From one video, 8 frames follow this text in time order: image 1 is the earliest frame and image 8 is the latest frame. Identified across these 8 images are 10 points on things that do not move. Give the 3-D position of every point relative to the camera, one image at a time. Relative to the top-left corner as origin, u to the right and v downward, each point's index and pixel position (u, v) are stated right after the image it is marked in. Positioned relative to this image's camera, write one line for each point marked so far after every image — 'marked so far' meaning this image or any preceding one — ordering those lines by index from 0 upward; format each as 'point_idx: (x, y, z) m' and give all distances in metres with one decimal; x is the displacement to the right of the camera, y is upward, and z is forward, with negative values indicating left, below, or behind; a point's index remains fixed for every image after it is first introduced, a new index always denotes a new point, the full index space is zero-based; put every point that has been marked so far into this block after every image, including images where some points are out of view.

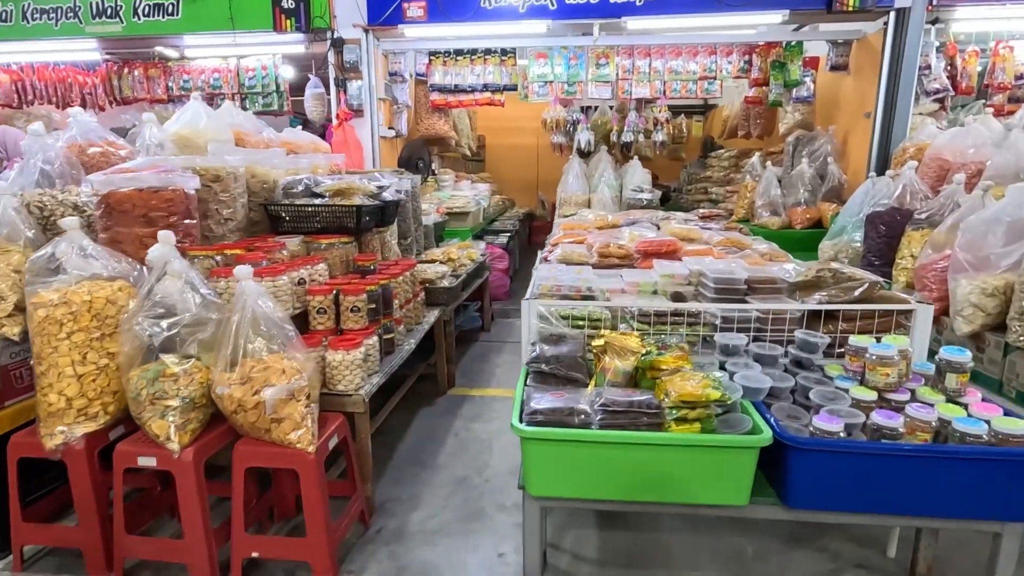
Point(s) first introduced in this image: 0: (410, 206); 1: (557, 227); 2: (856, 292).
0: (-0.6, +0.5, +3.3) m
1: (+0.2, +0.3, +2.9) m
2: (+1.0, 0.0, +1.6) m
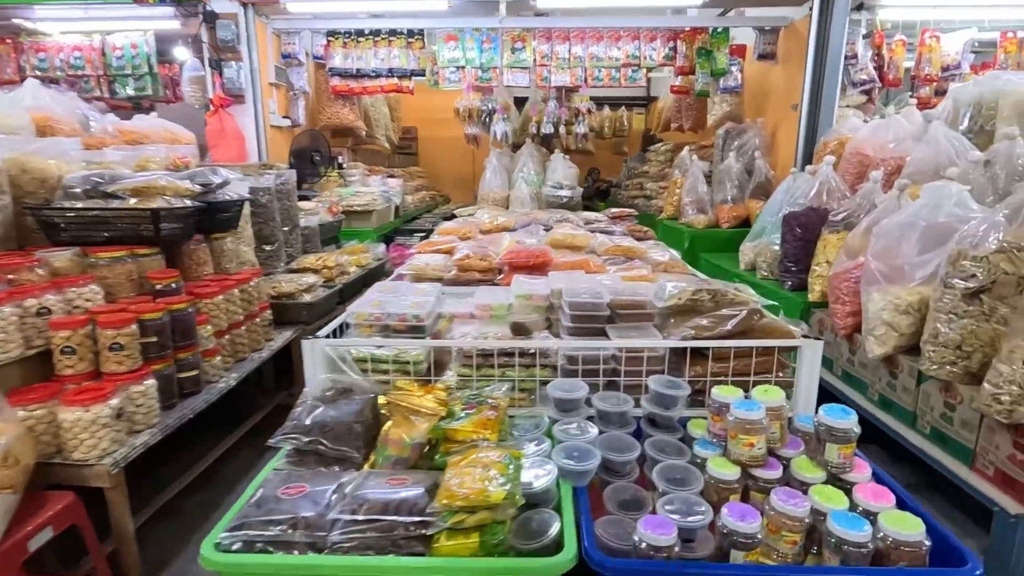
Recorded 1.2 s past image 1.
0: (-1.3, +0.4, +2.9) m
1: (-0.4, +0.3, +2.5) m
2: (+0.5, -0.1, +1.3) m
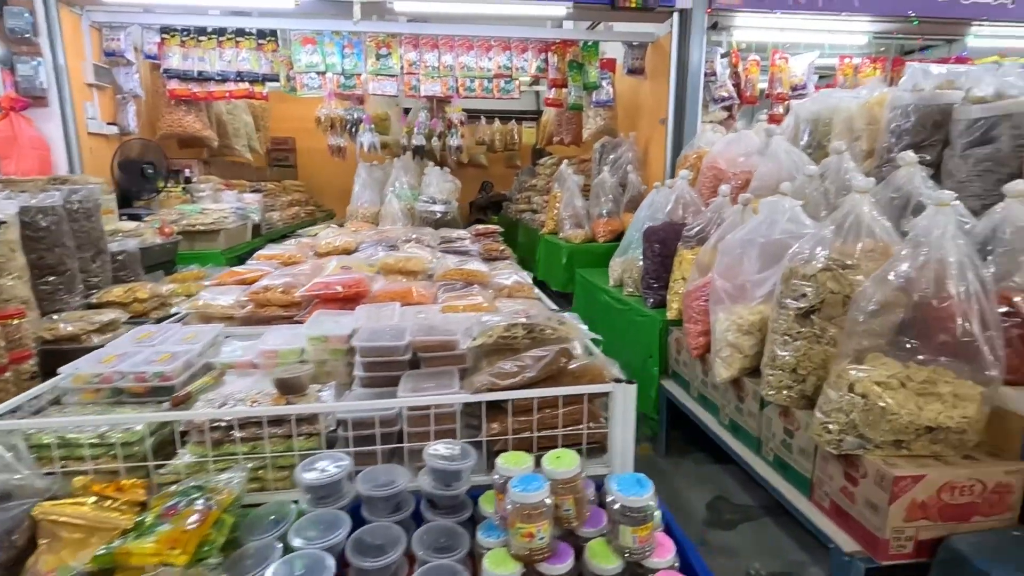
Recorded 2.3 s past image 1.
0: (-2.0, +0.3, +2.4) m
1: (-1.0, +0.1, +2.2) m
2: (0.0, -0.2, +1.1) m
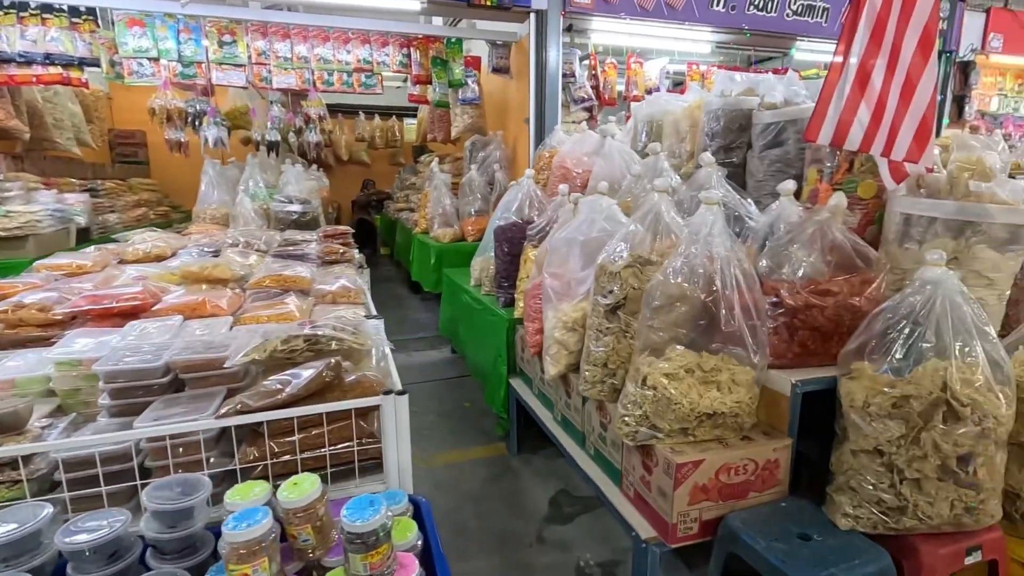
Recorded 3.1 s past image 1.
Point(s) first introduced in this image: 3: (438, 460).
0: (-2.6, +0.2, +1.9) m
1: (-1.6, +0.1, +1.9) m
2: (-0.4, -0.2, +1.0) m
3: (-0.3, -0.8, +2.4) m
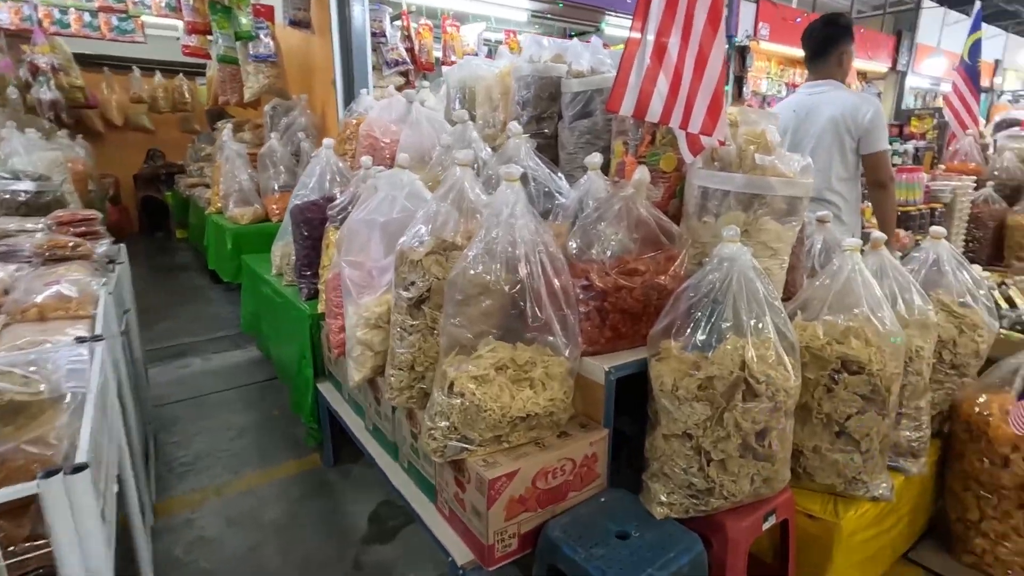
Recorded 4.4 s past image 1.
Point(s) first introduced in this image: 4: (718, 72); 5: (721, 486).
0: (-3.1, 0.0, +0.8) m
1: (-2.2, 0.0, +1.1) m
2: (-0.7, -0.2, +0.6) m
3: (-1.0, -0.8, +2.0) m
4: (+0.6, +0.6, +1.5) m
5: (+0.4, -0.4, +1.1) m
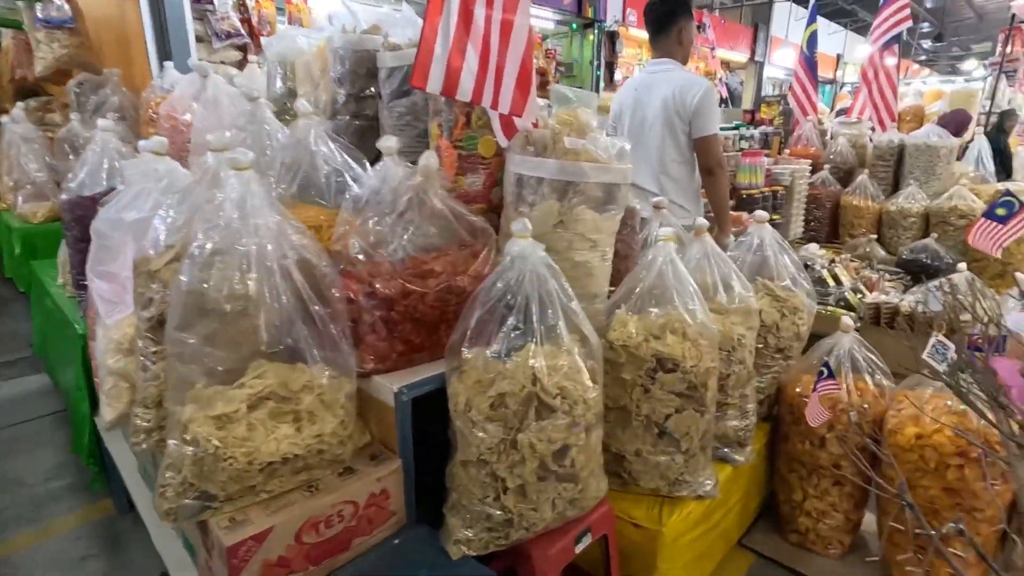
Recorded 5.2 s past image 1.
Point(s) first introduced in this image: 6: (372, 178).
0: (-3.5, -0.2, +0.1) m
1: (-2.6, -0.1, +0.5) m
2: (-1.0, -0.3, +0.3) m
3: (-1.6, -0.8, +1.6) m
4: (0.0, +0.6, +1.4) m
5: (0.0, -0.4, +1.0) m
6: (-0.3, +0.3, +1.3) m
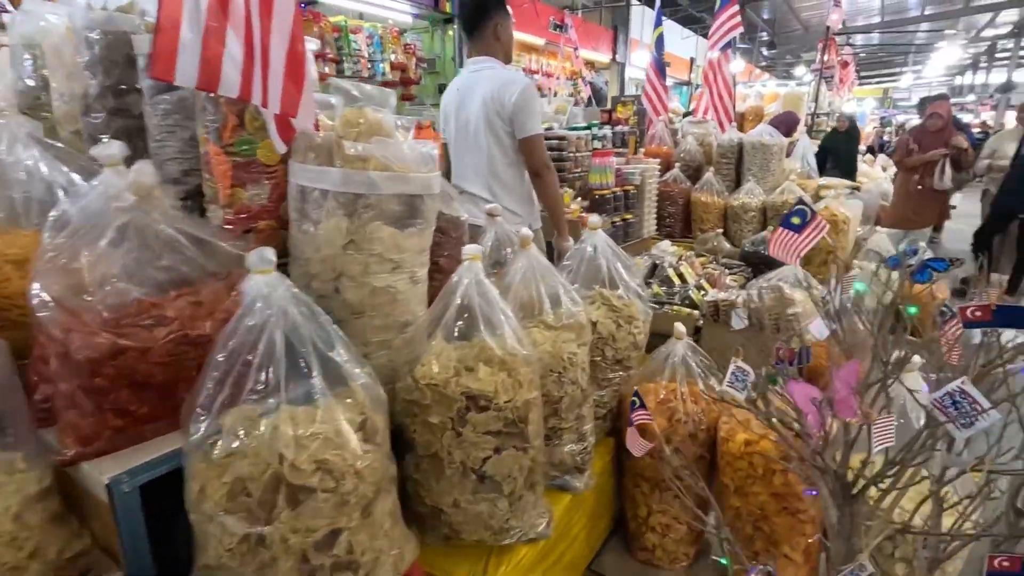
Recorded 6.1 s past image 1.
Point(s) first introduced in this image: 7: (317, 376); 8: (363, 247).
0: (-3.6, -0.4, -0.8) m
1: (-2.8, -0.4, -0.2) m
2: (-1.2, -0.4, -0.1) m
3: (-2.0, -1.0, +1.1) m
4: (-0.4, +0.6, +1.1) m
5: (-0.3, -0.5, +0.8) m
6: (-0.8, +0.2, +1.0) m
7: (-0.3, -0.1, +0.8) m
8: (-0.3, +0.1, +1.1) m
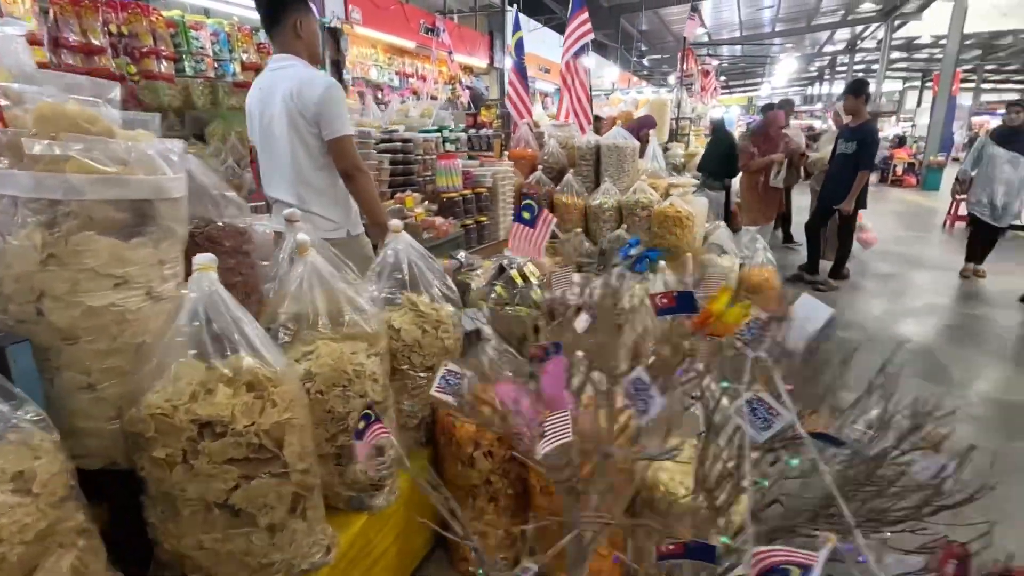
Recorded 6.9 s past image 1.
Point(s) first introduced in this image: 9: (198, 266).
0: (-3.7, -0.6, -1.5) m
1: (-3.0, -0.5, -0.8) m
2: (-1.5, -0.5, -0.4) m
3: (-2.4, -1.1, +0.7) m
4: (-1.0, +0.5, +1.0) m
5: (-0.7, -0.5, +0.6) m
6: (-1.2, +0.1, +0.7) m
7: (-0.7, -0.2, +0.7) m
8: (-0.8, 0.0, +1.0) m
9: (-0.6, 0.0, +1.1) m
